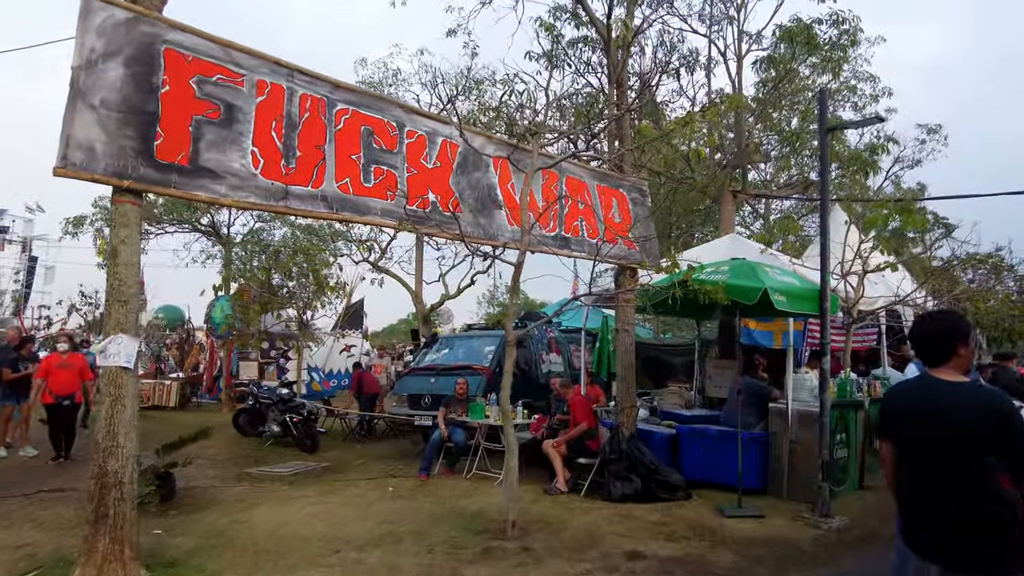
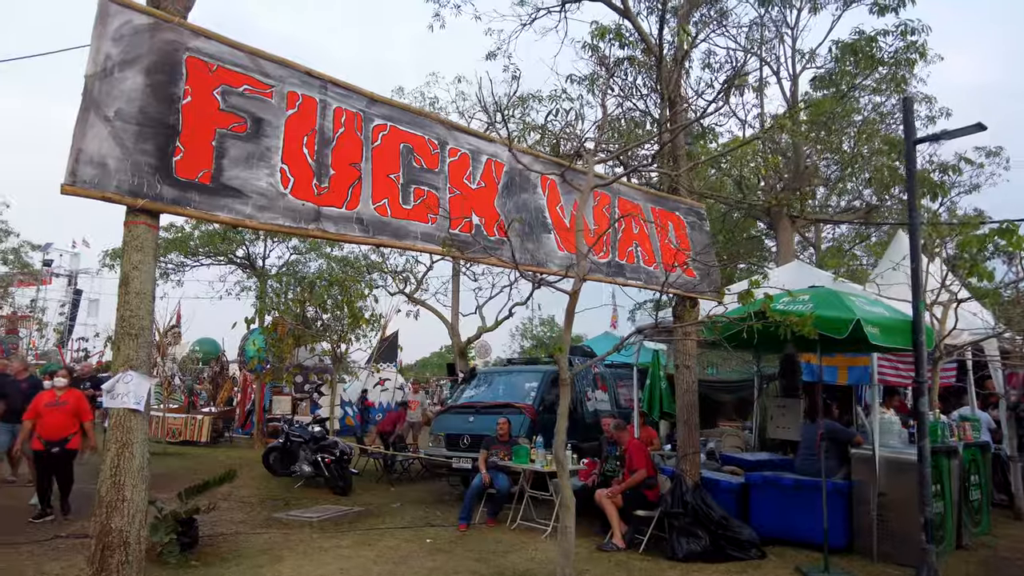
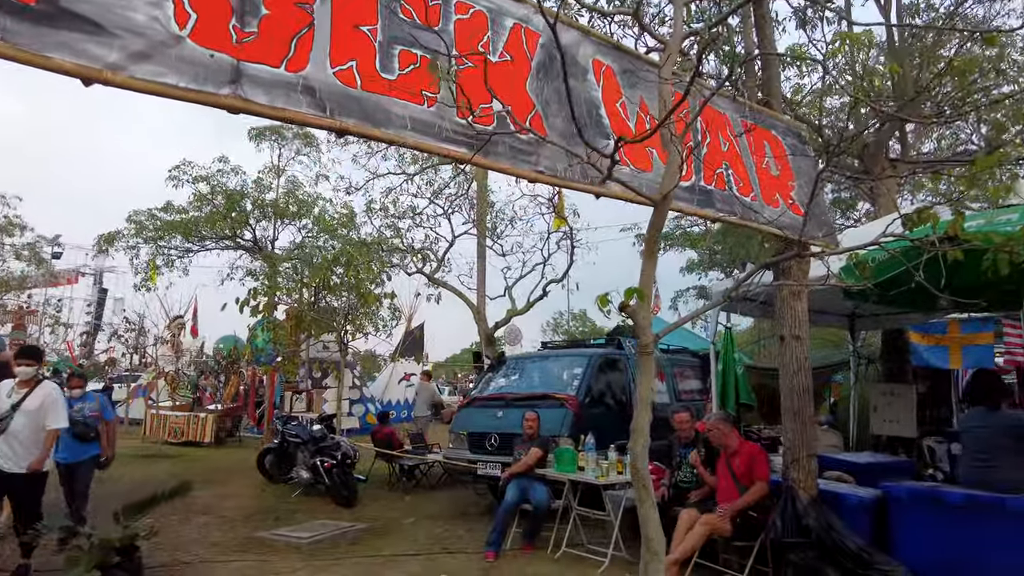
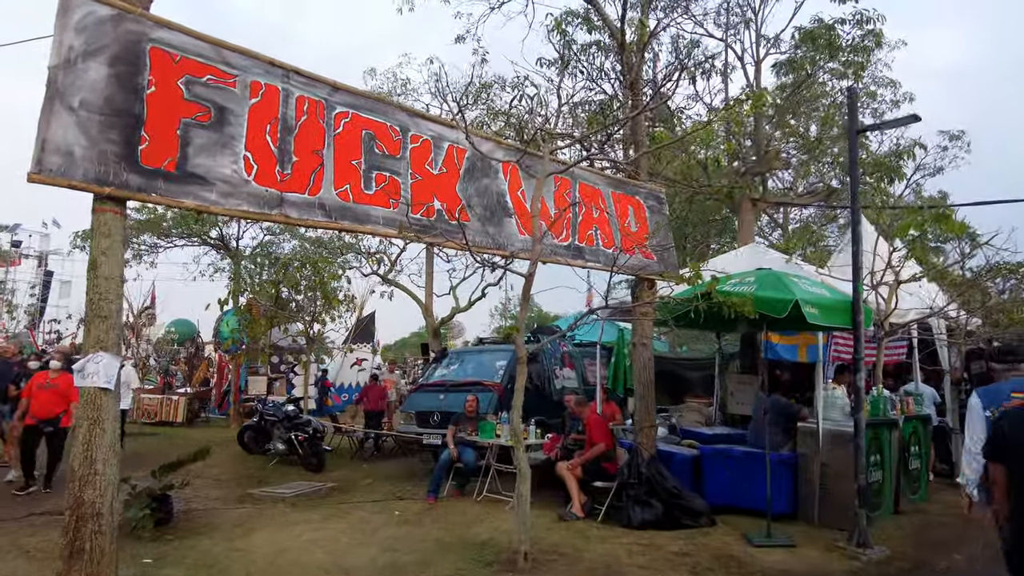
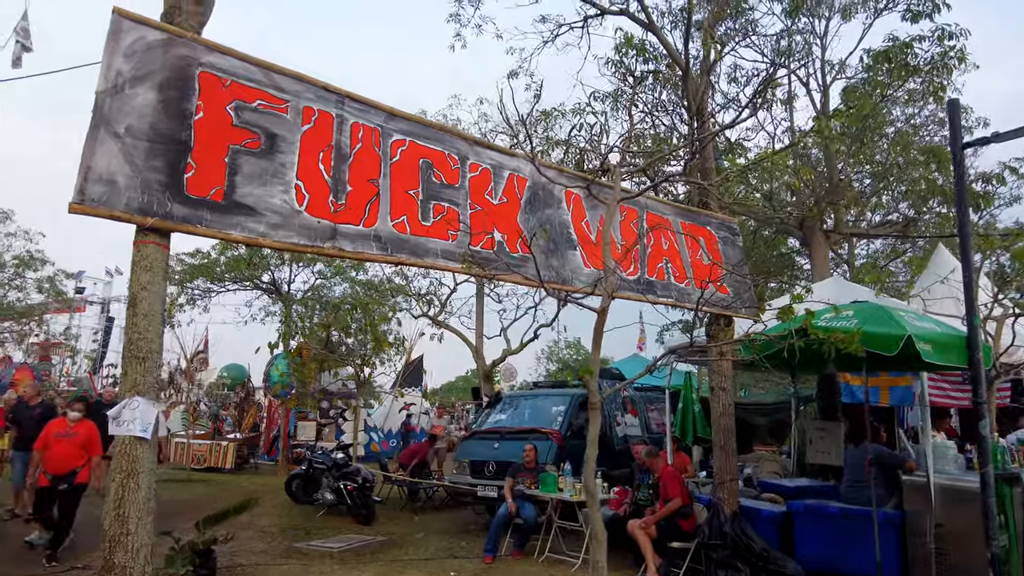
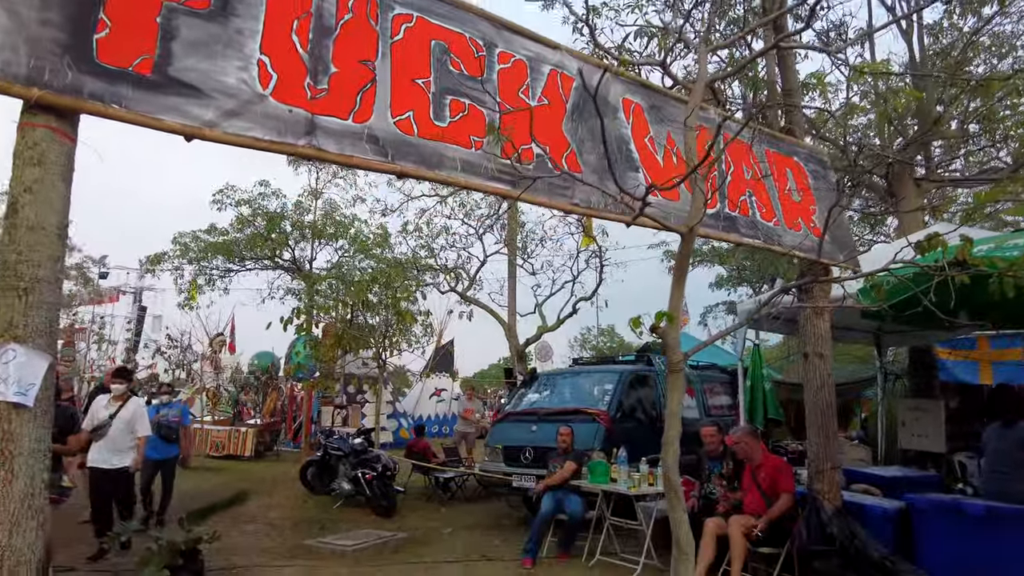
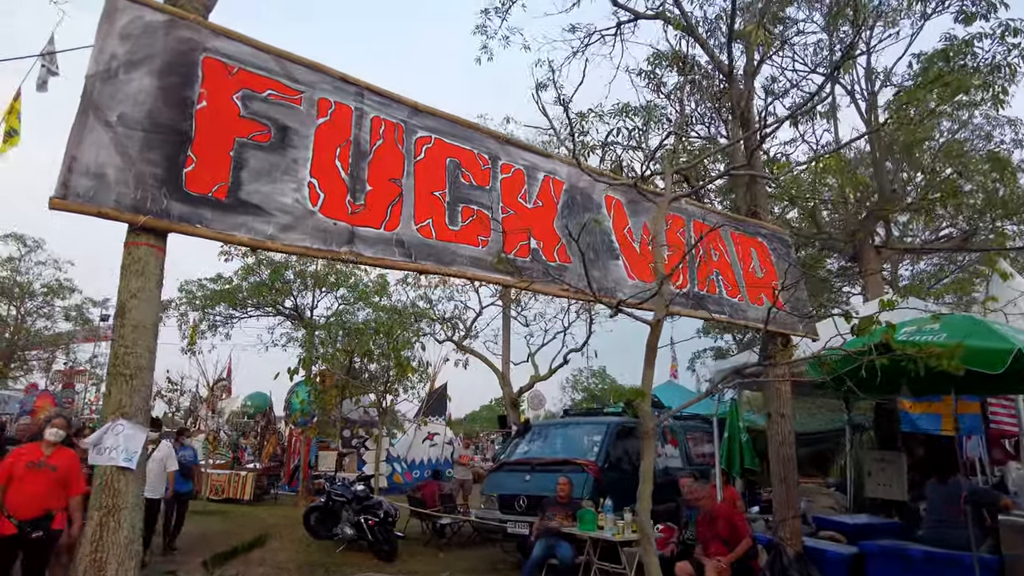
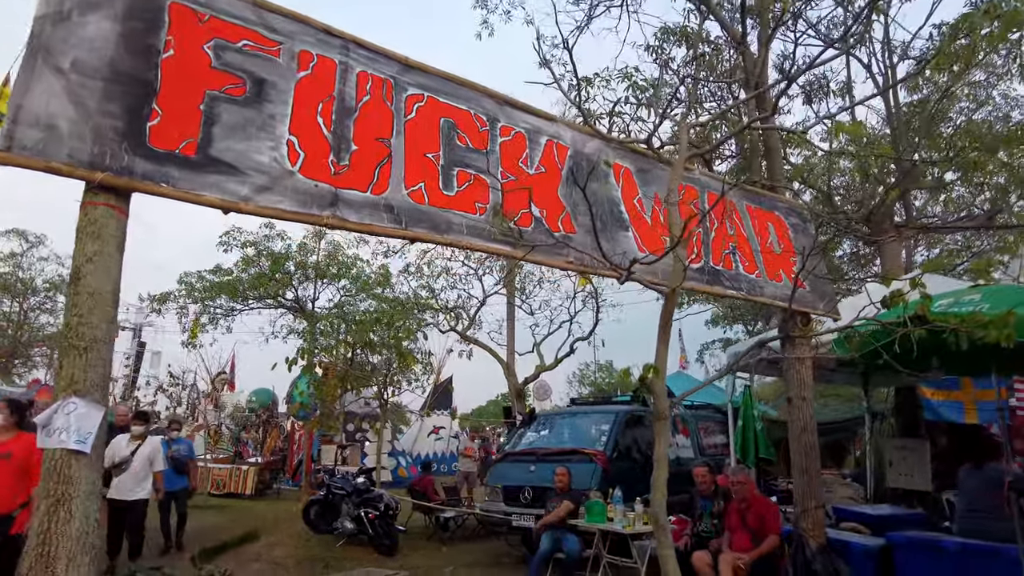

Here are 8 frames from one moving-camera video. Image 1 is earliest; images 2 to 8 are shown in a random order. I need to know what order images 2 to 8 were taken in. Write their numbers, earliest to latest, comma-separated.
4, 2, 5, 7, 8, 6, 3
